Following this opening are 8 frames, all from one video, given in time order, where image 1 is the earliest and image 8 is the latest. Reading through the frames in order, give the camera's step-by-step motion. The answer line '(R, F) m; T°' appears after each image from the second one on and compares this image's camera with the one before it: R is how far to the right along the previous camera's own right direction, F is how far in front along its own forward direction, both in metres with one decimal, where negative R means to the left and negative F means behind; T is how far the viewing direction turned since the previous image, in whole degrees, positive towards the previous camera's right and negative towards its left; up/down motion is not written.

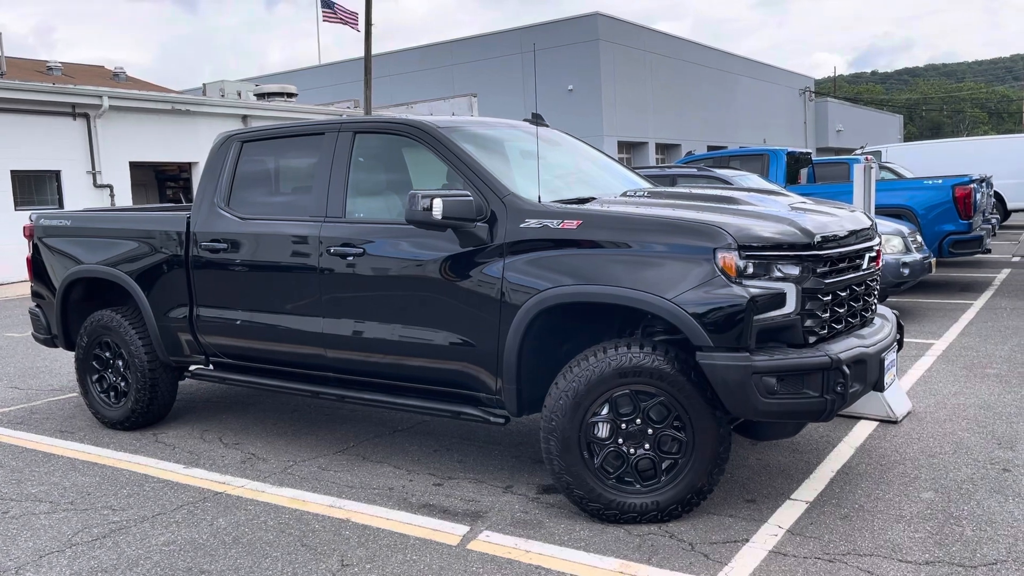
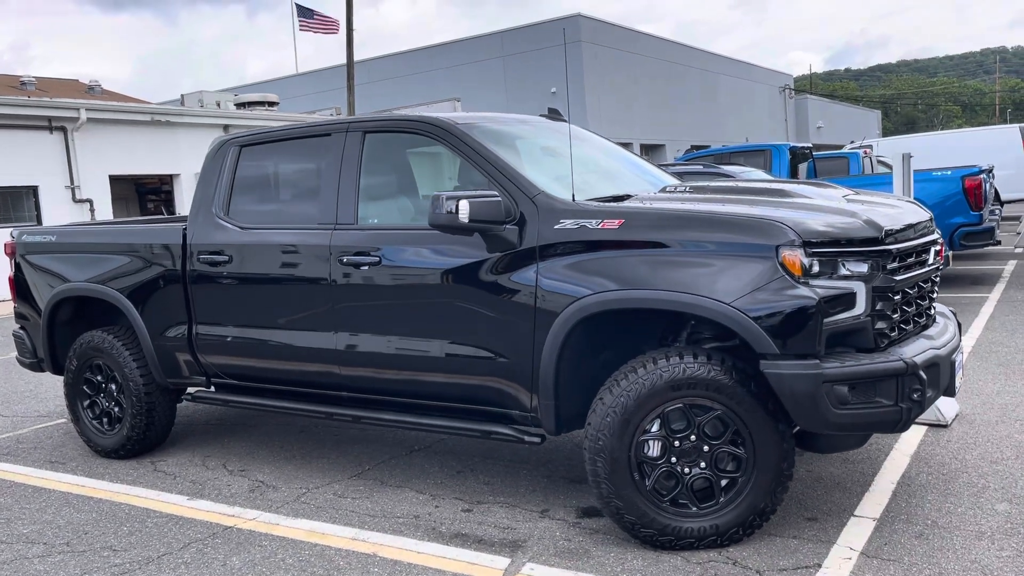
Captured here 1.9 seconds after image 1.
(-0.2, +0.3) m; +1°
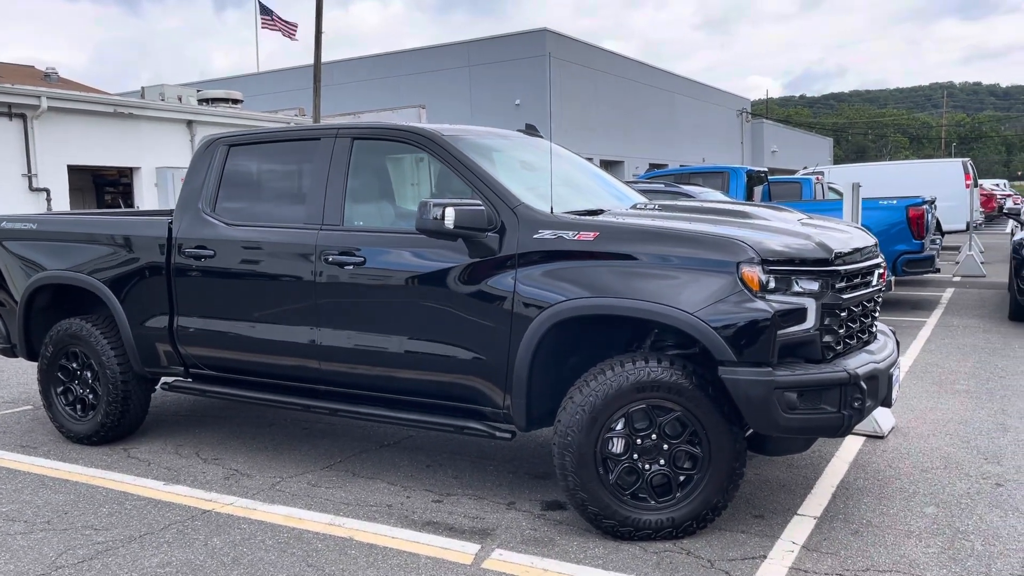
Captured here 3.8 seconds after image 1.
(-0.1, -0.2) m; +3°
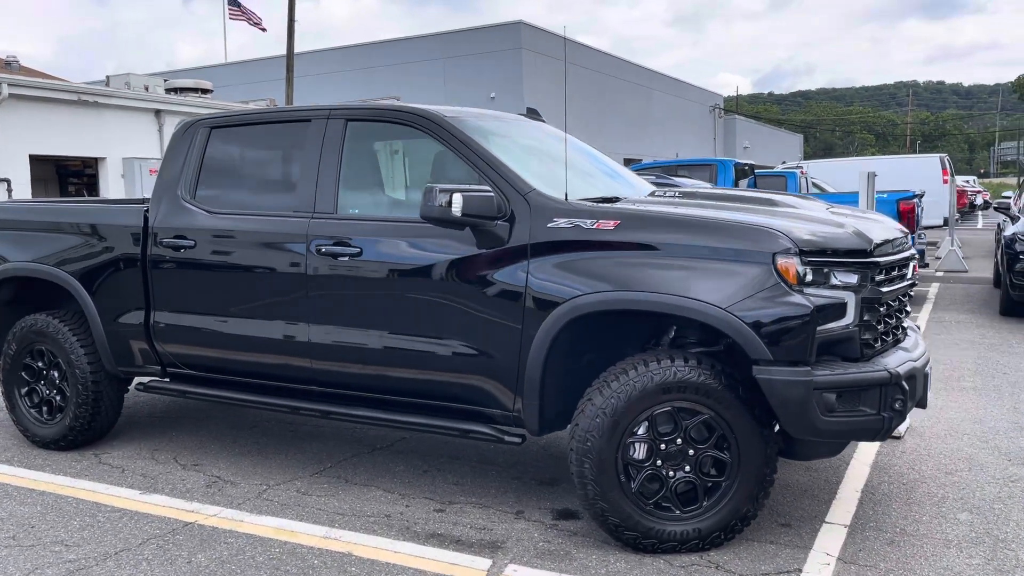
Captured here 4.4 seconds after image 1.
(-0.2, +0.3) m; +2°
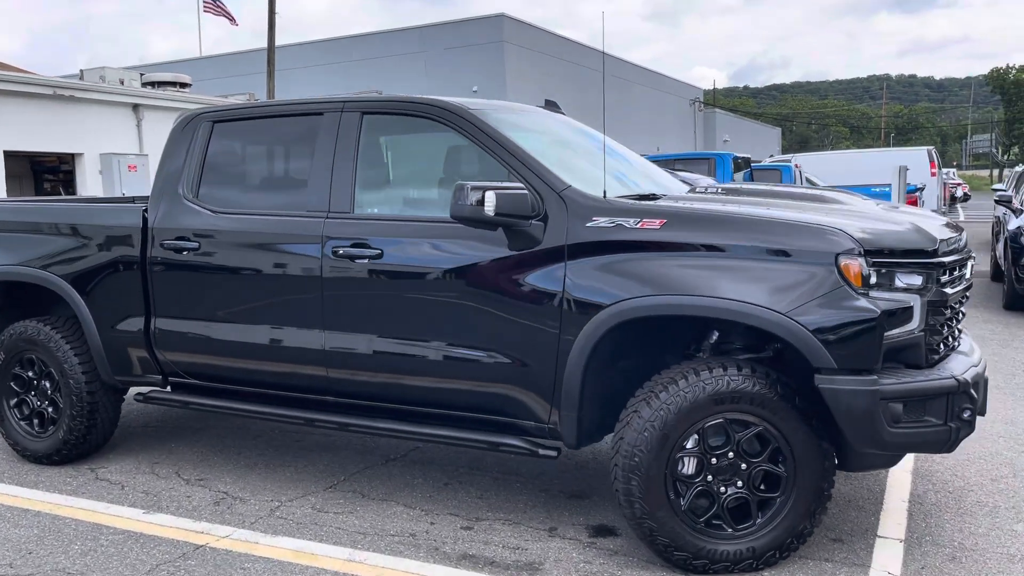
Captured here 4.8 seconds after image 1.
(-0.2, +0.2) m; +1°
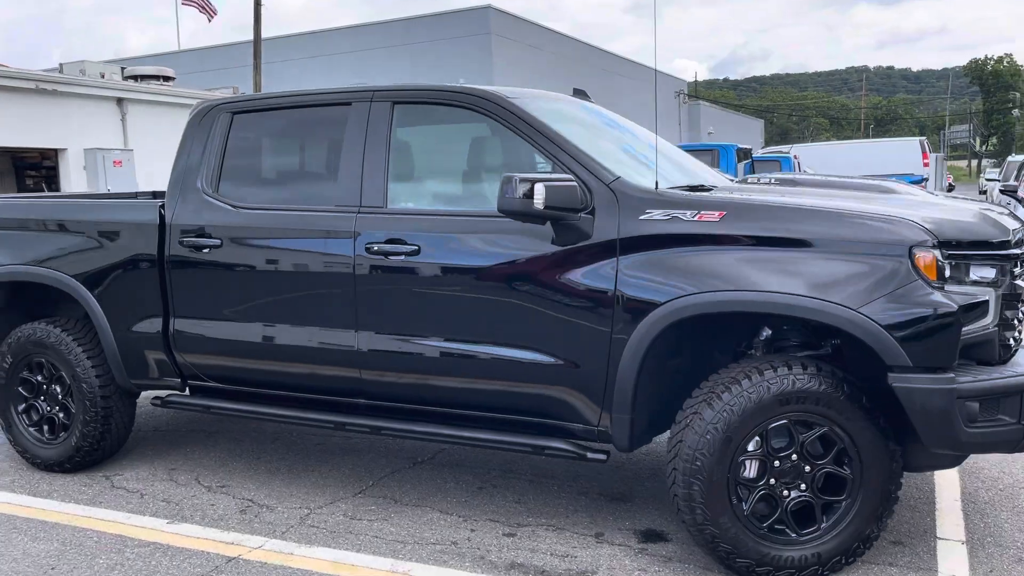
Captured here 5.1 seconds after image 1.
(-0.2, +0.2) m; +1°
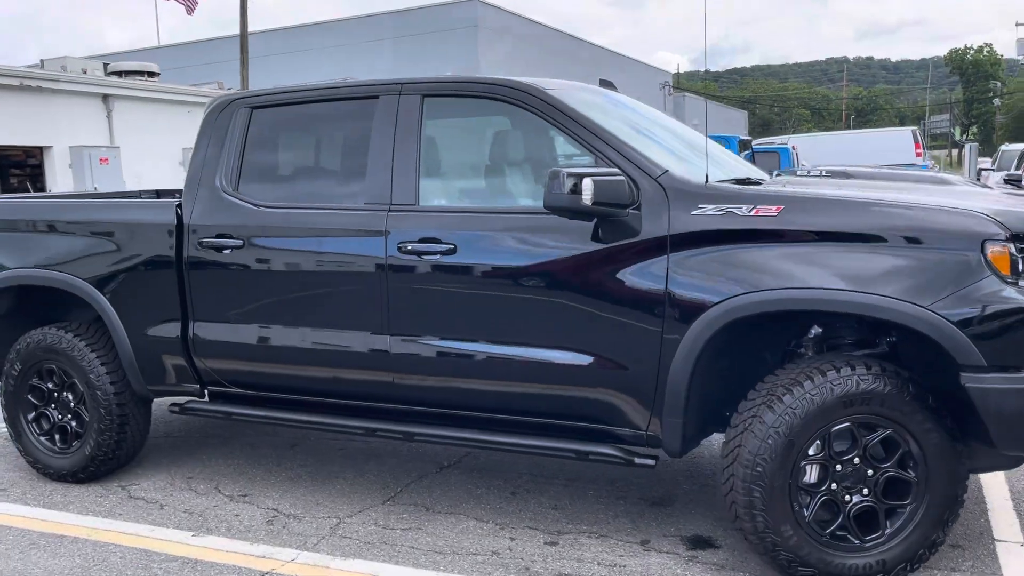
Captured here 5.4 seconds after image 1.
(-0.2, +0.1) m; +1°
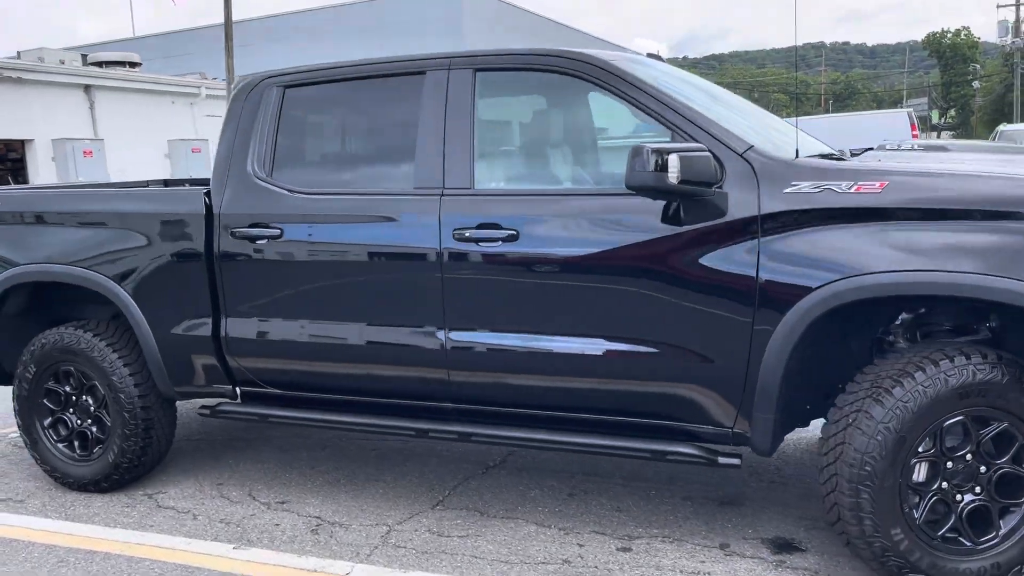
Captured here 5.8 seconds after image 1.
(-0.3, +0.2) m; +1°
